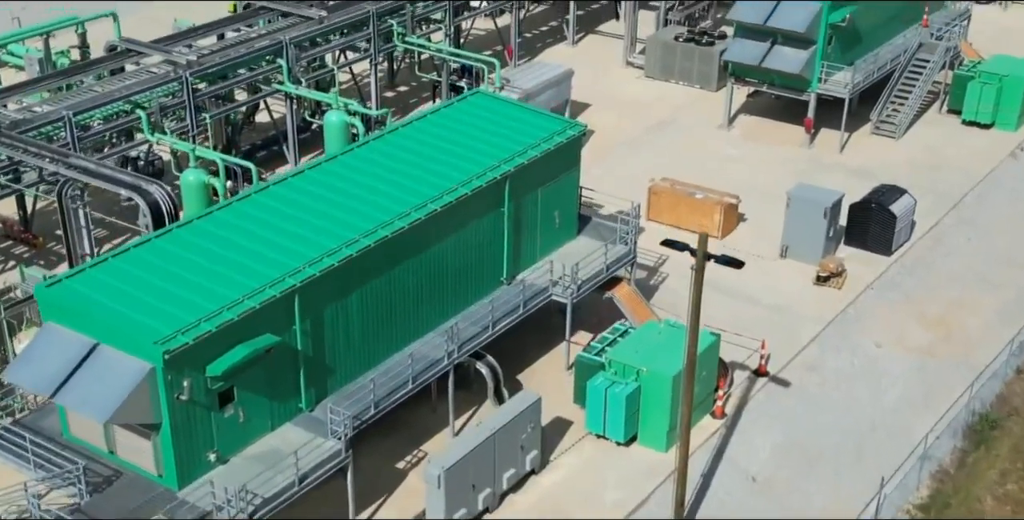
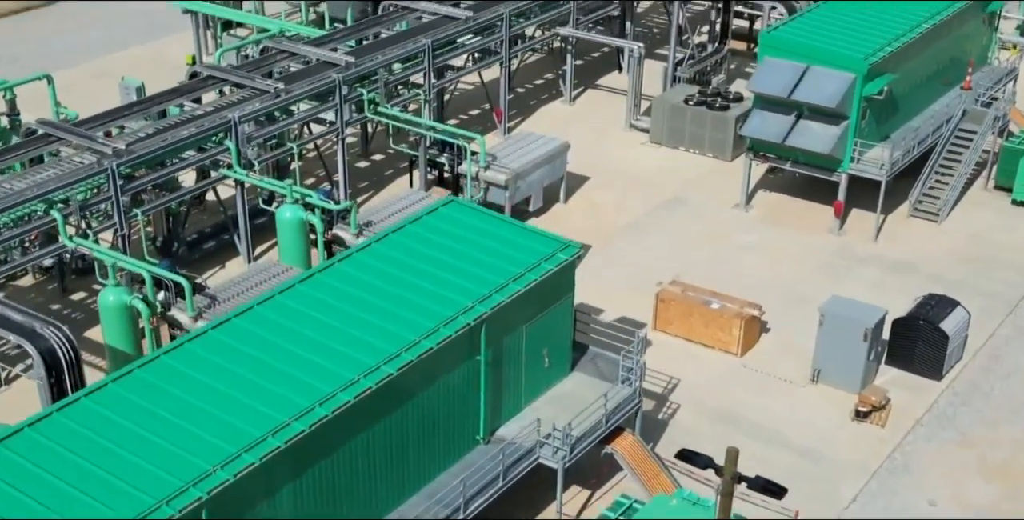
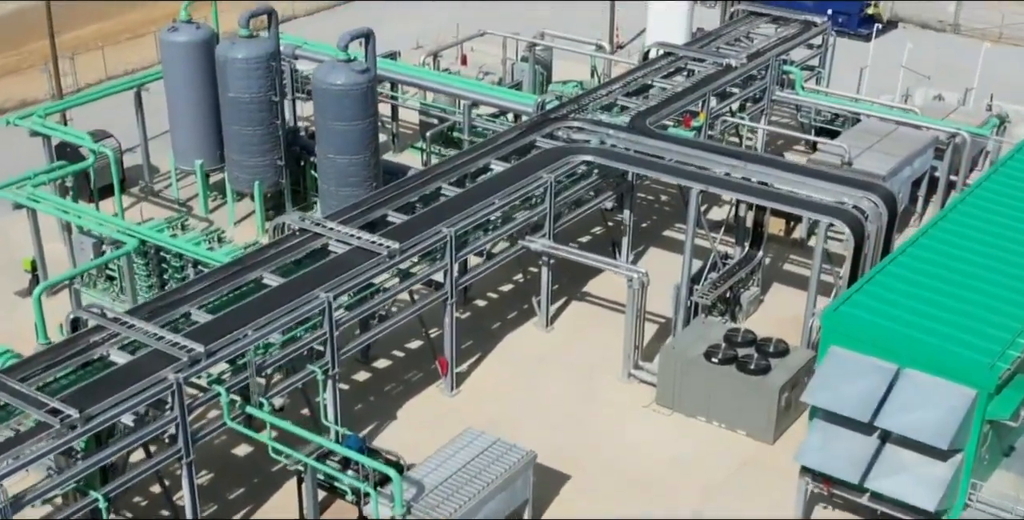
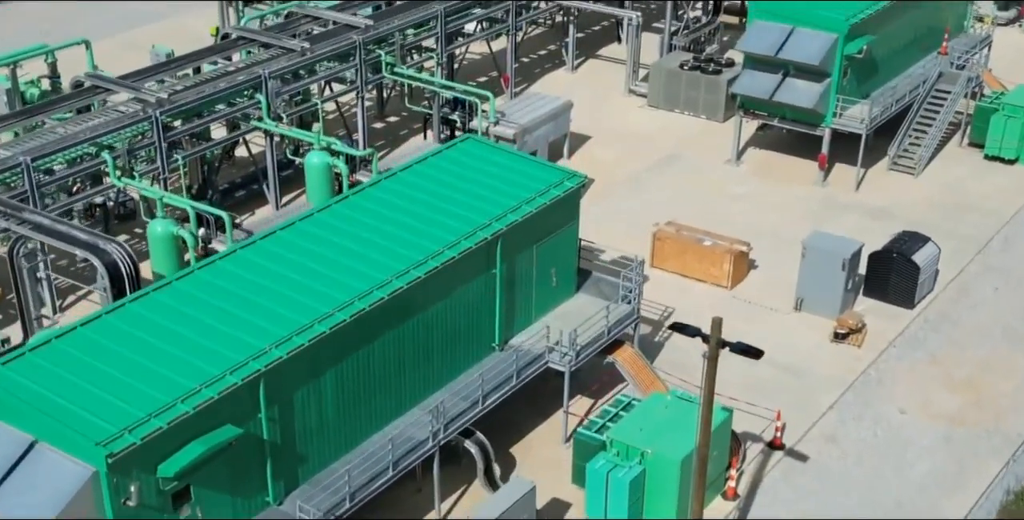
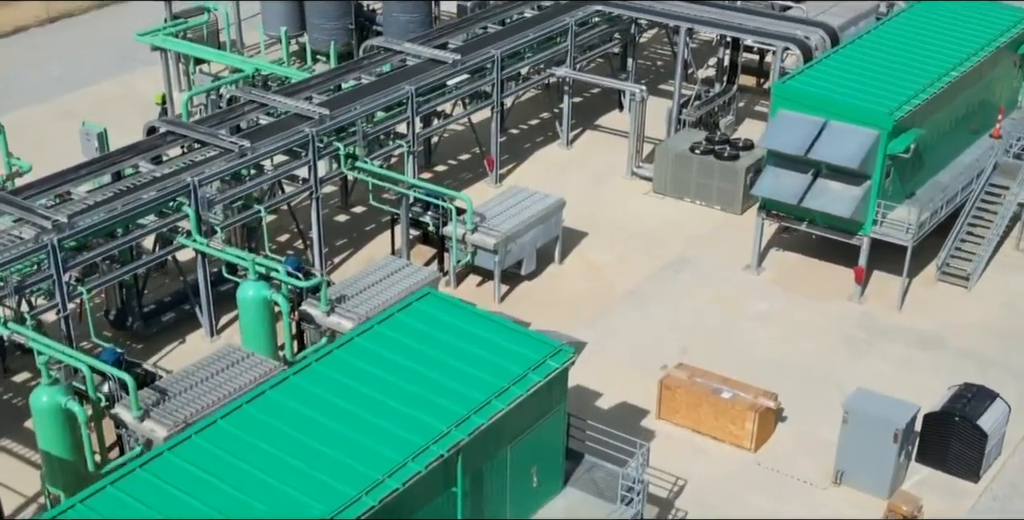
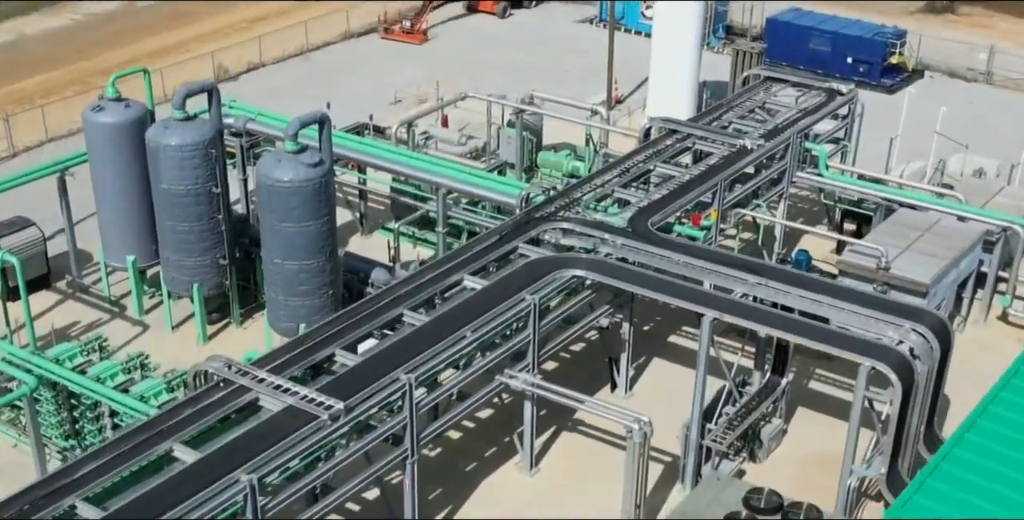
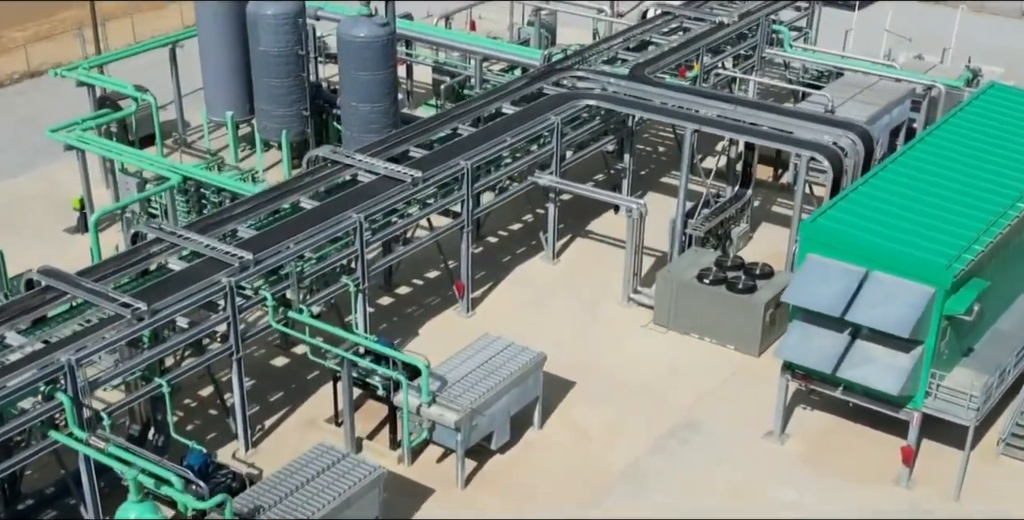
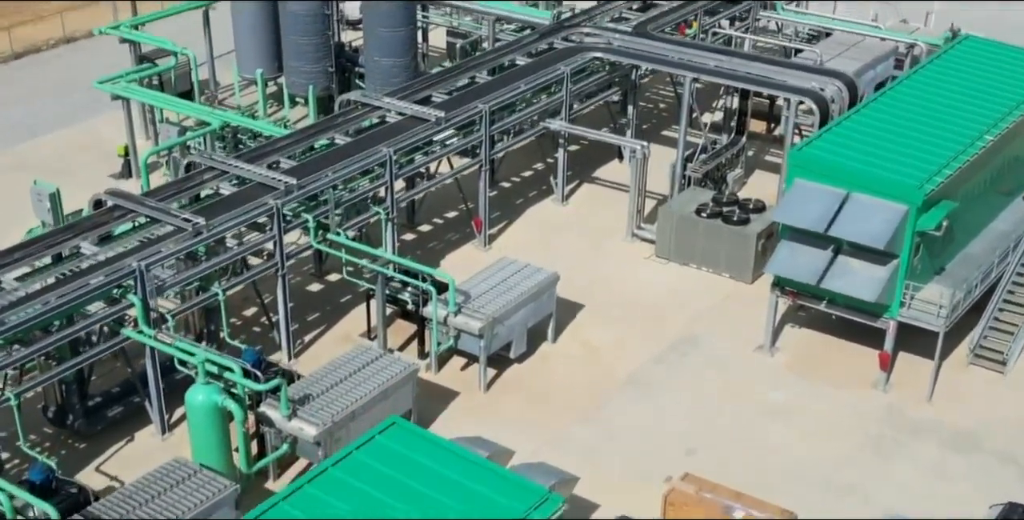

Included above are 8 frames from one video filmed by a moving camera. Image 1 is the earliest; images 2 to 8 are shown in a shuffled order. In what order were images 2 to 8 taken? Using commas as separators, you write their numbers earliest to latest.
4, 2, 5, 8, 7, 3, 6
